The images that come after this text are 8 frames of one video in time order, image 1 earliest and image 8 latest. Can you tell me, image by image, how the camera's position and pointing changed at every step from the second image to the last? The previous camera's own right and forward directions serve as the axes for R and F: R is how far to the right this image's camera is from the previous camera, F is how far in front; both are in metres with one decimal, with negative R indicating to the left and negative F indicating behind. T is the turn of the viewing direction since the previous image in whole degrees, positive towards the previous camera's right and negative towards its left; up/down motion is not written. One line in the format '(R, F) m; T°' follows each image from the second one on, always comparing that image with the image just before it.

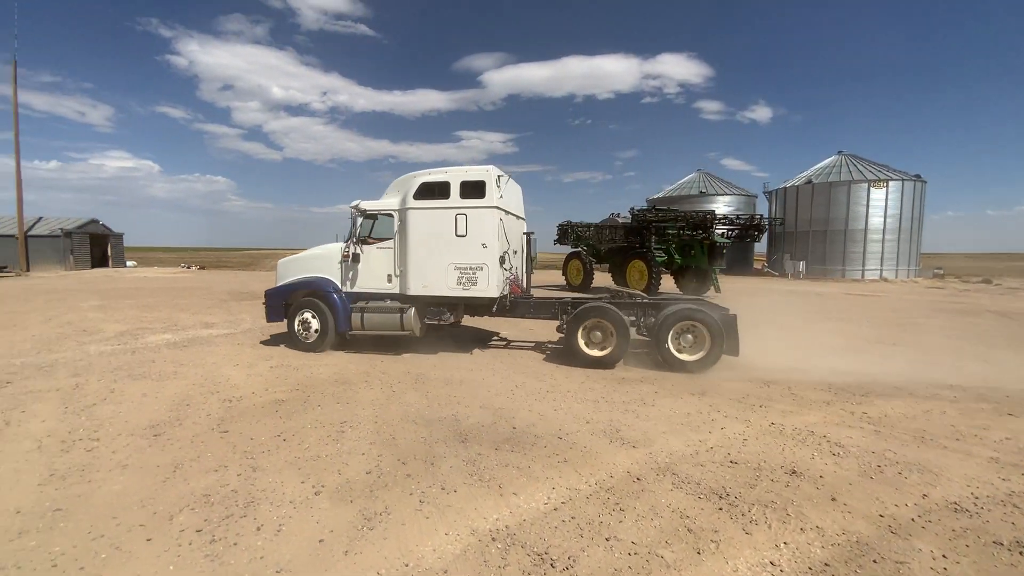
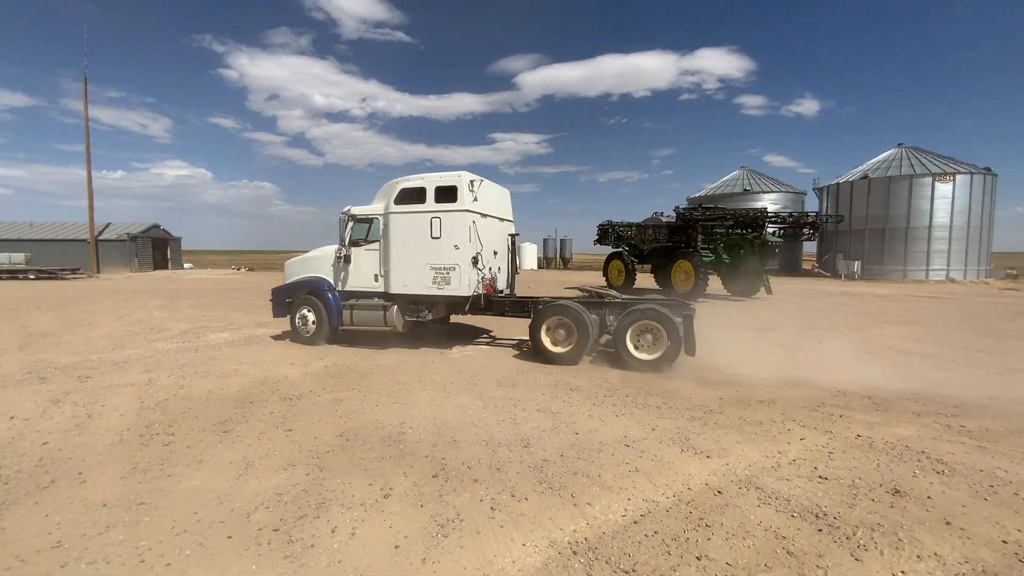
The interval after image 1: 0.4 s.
(-0.3, +0.1) m; -4°
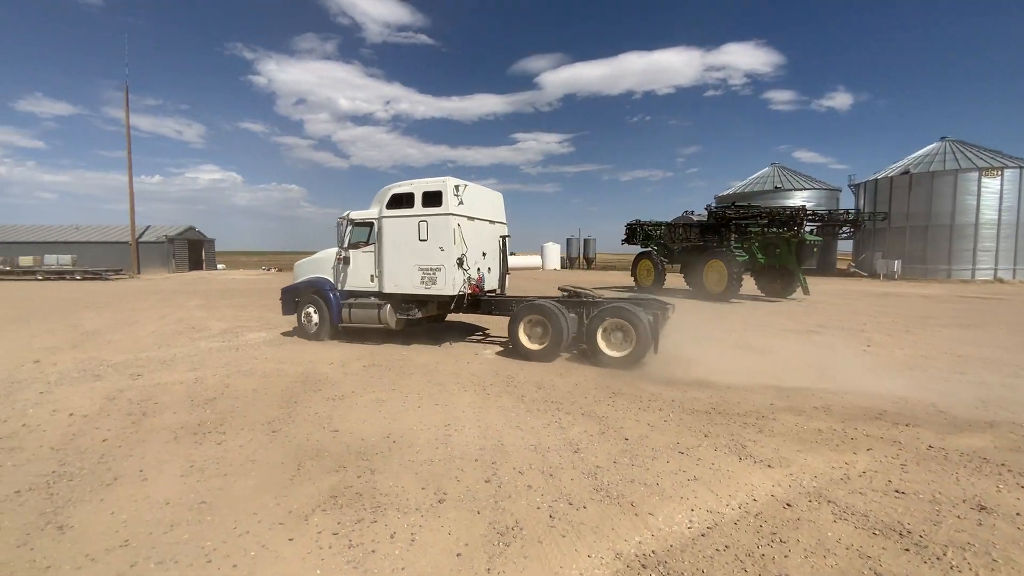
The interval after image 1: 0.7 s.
(-0.3, +0.1) m; -3°
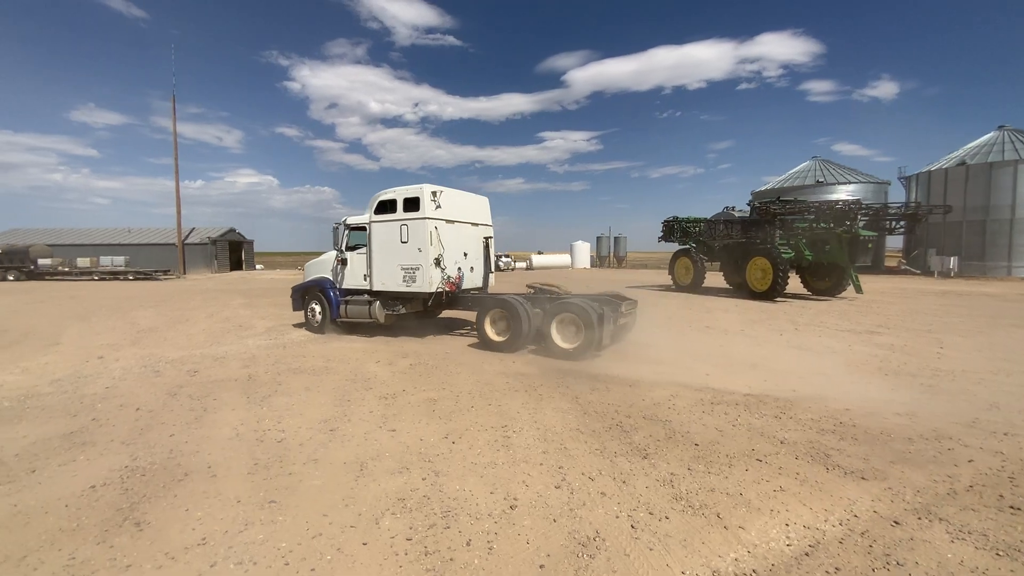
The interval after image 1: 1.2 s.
(-0.4, +0.2) m; -4°
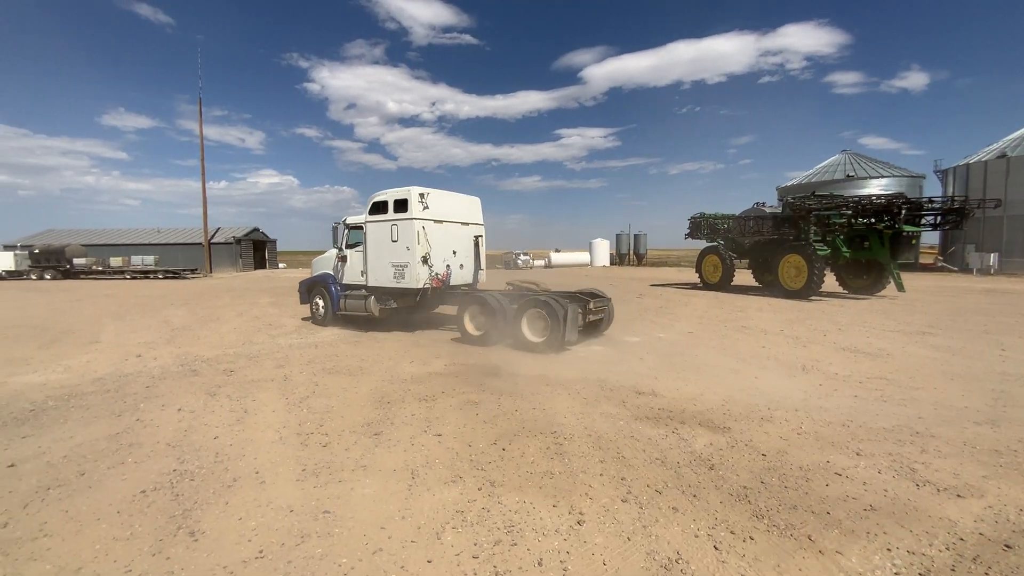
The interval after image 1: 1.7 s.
(-0.4, +0.2) m; -2°
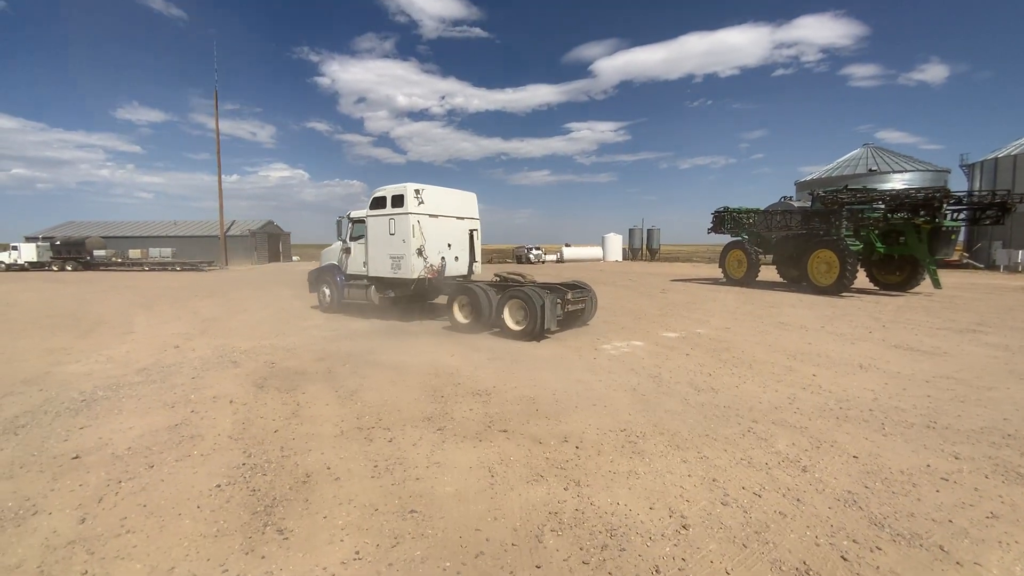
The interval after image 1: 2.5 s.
(-0.7, +0.2) m; -1°
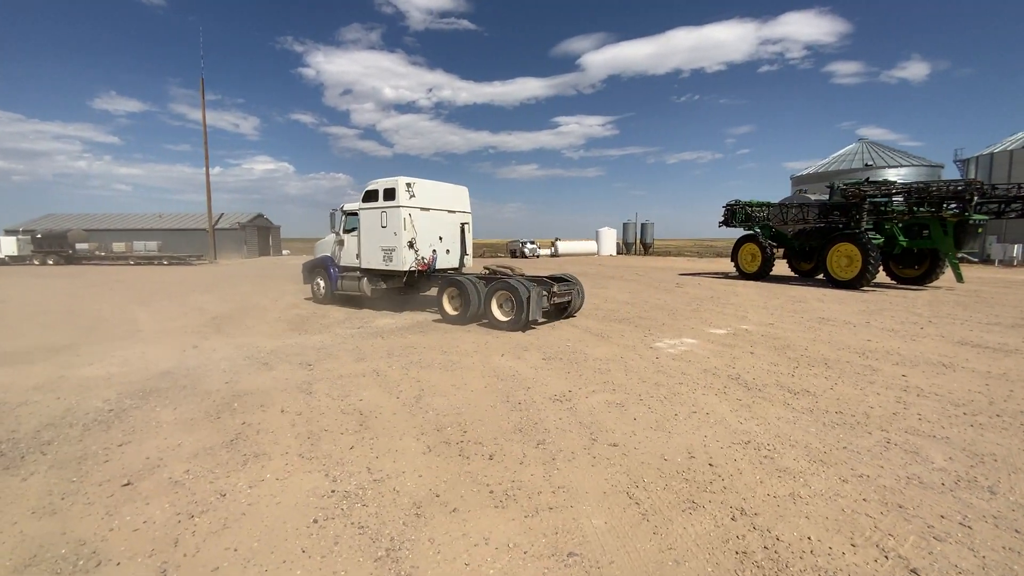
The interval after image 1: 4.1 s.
(-1.2, +0.6) m; +2°
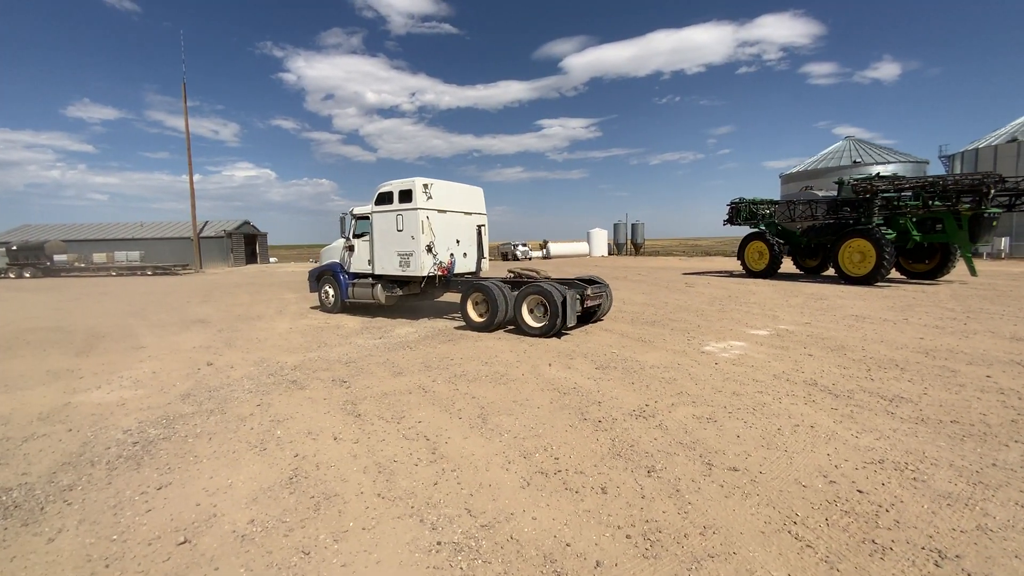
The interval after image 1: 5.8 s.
(-1.0, +0.6) m; +2°
